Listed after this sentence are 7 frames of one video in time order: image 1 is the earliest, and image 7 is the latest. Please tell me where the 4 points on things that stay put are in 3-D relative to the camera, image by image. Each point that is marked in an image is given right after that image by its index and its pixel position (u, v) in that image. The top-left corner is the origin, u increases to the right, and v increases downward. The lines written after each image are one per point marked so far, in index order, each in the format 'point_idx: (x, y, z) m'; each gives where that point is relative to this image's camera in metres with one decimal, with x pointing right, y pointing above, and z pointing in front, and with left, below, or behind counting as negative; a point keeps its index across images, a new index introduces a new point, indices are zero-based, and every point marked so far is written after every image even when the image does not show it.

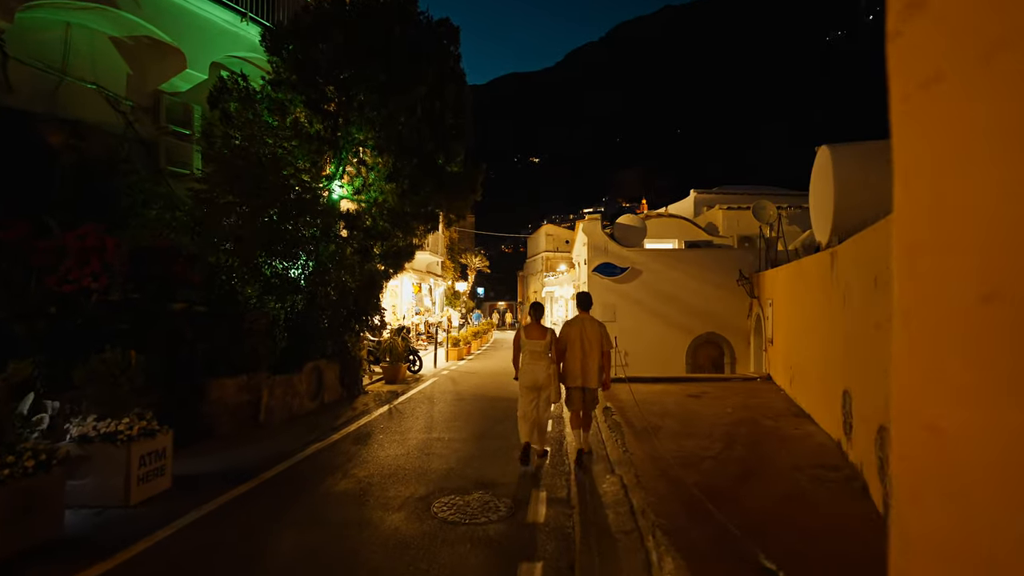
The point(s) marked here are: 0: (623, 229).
0: (+3.1, +1.7, +16.8) m
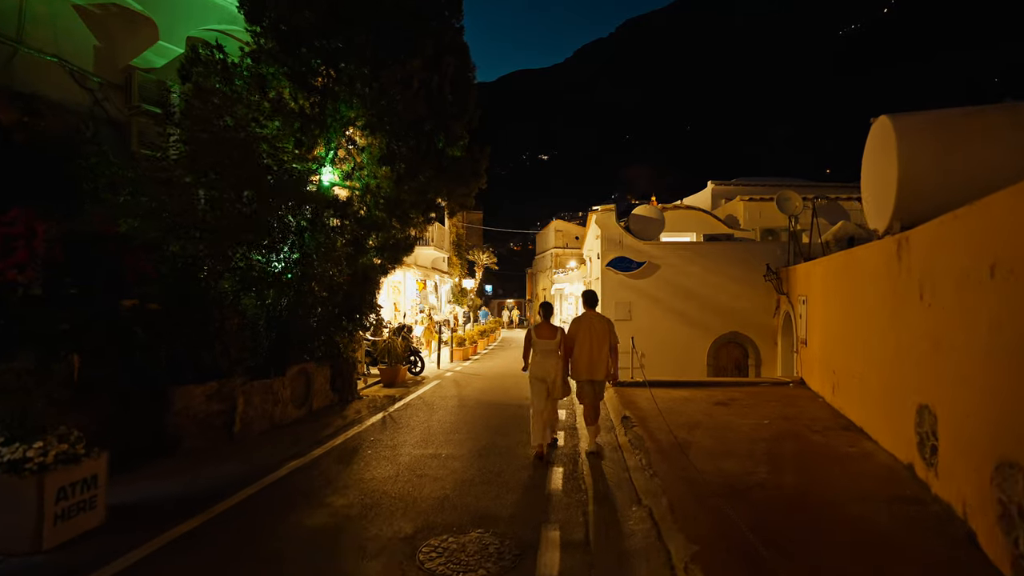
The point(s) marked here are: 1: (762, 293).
0: (+3.4, +1.8, +15.6) m
1: (+6.3, -0.2, +14.9) m
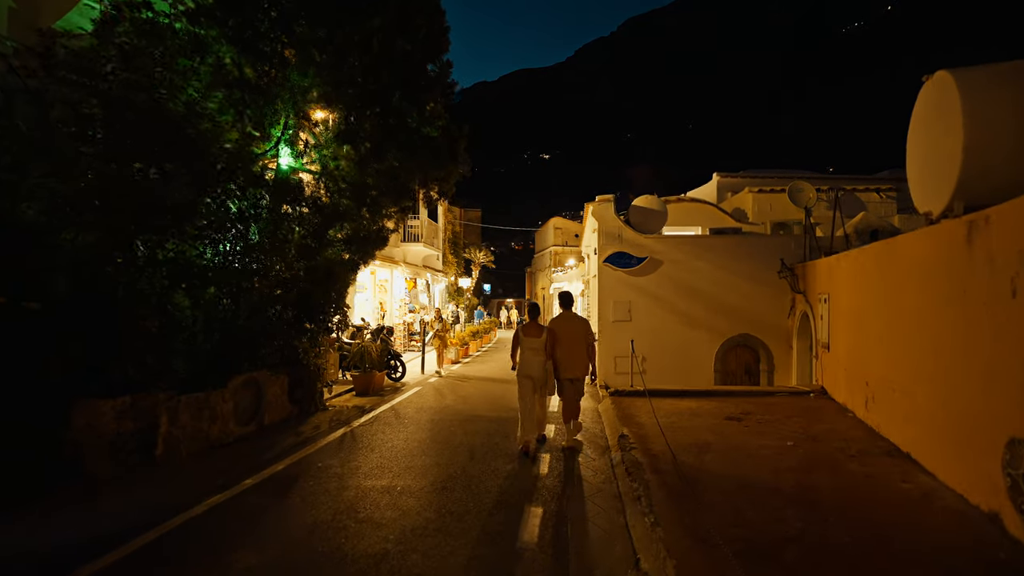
0: (+3.1, +1.8, +14.3) m
1: (+6.0, -0.1, +13.6) m
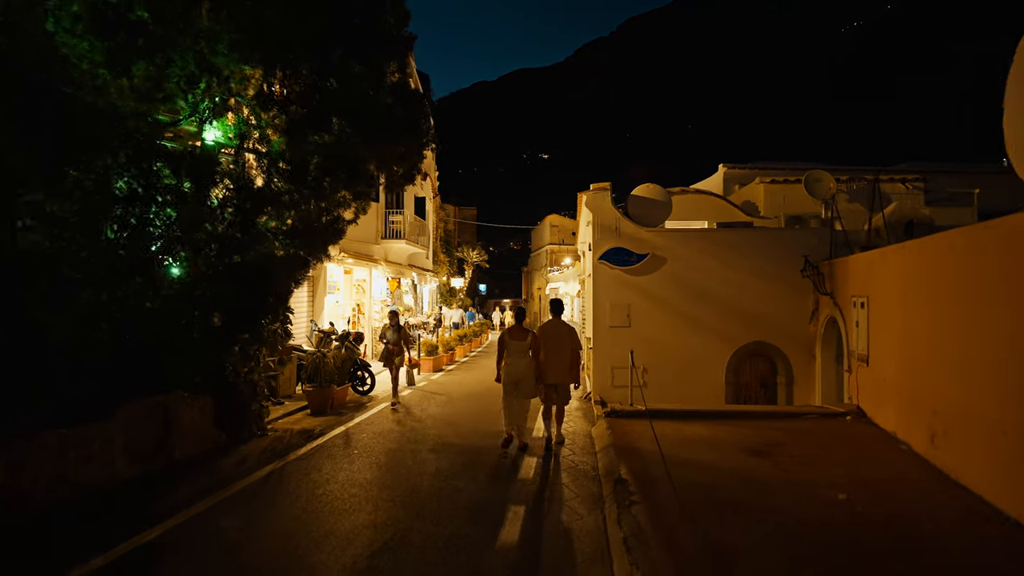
0: (+2.7, +1.8, +12.6) m
1: (+5.6, -0.1, +11.9) m
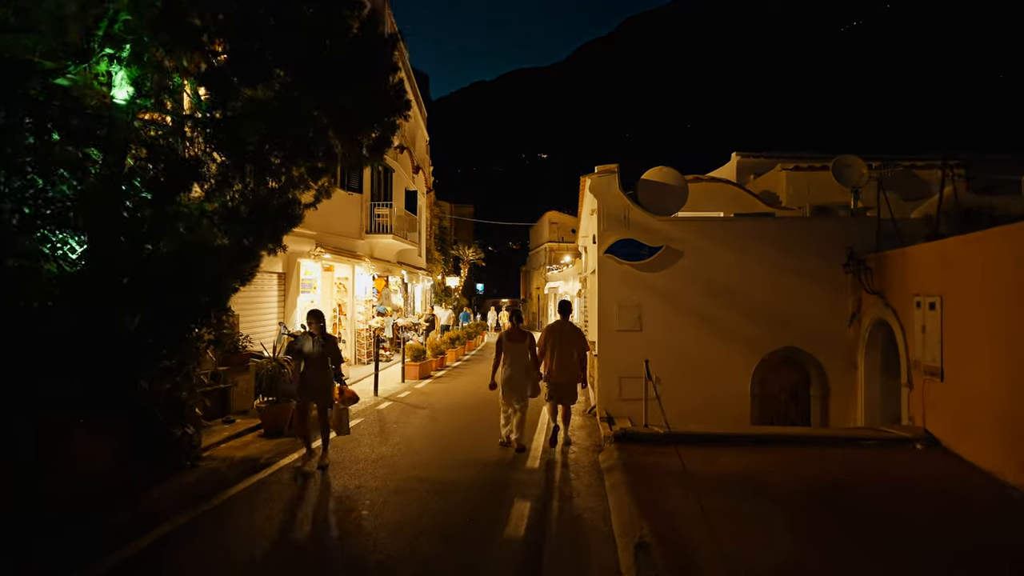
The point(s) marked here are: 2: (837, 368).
0: (+2.6, +1.8, +11.0) m
1: (+5.5, -0.1, +10.3) m
2: (+5.6, -1.4, +10.2) m
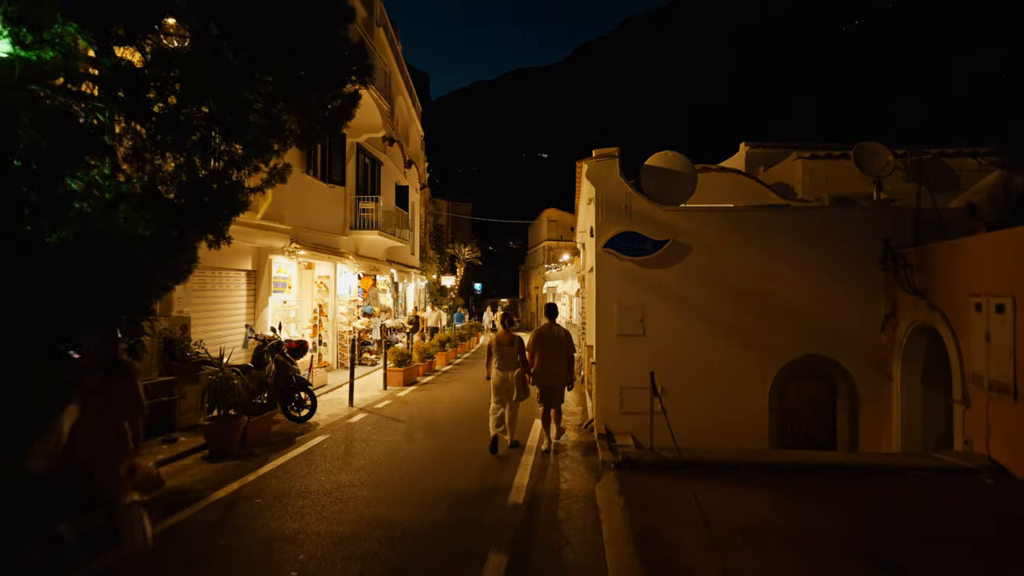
0: (+2.4, +1.8, +9.8) m
1: (+5.3, -0.1, +9.1) m
2: (+5.4, -1.4, +9.0) m
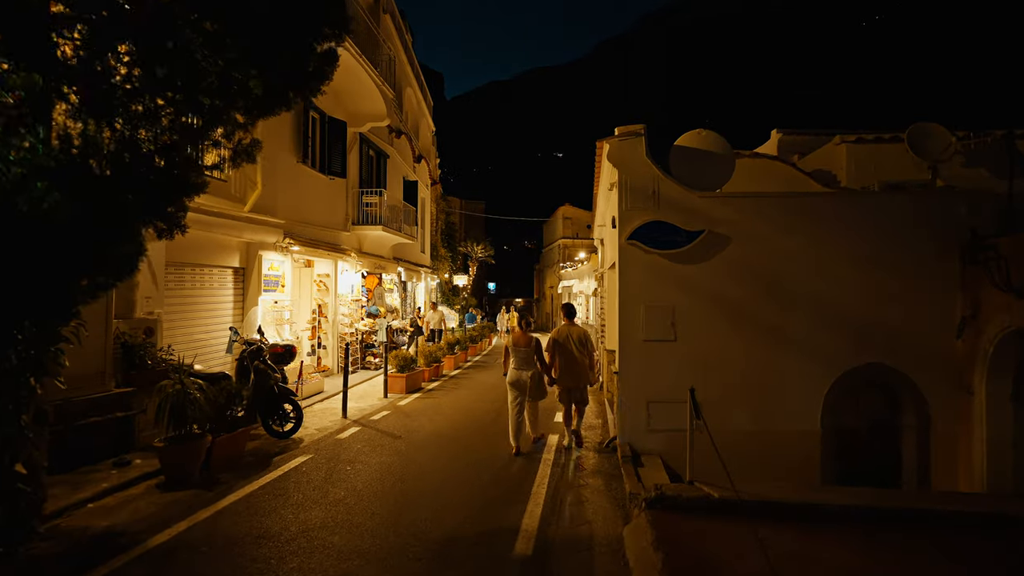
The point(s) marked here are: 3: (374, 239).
0: (+2.5, +1.9, +8.5) m
1: (+5.4, 0.0, +7.7) m
2: (+5.5, -1.3, +7.7) m
3: (-4.3, +1.5, +18.4) m
